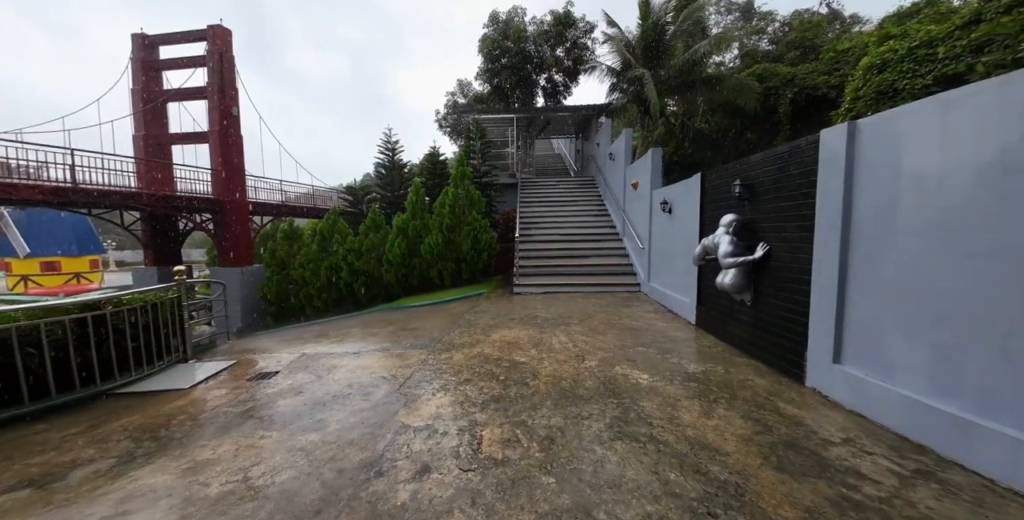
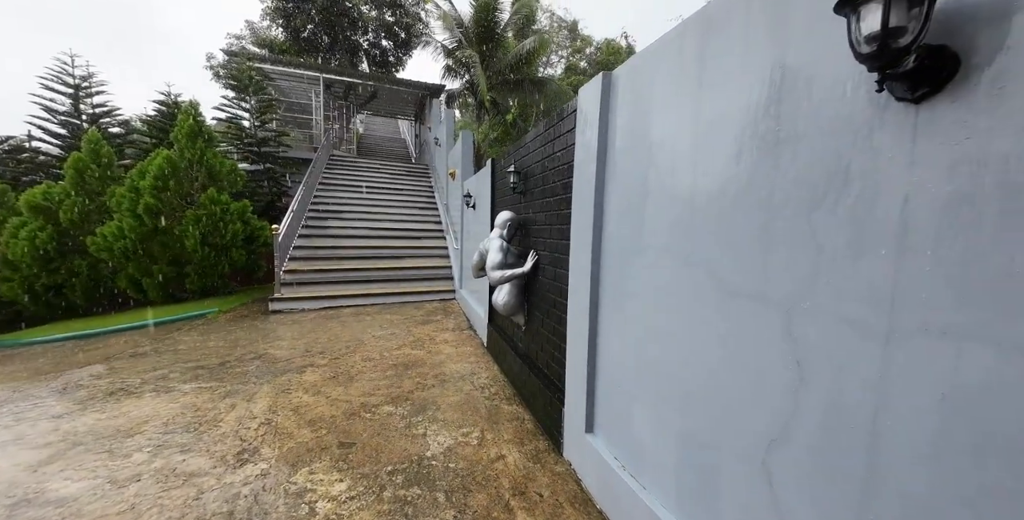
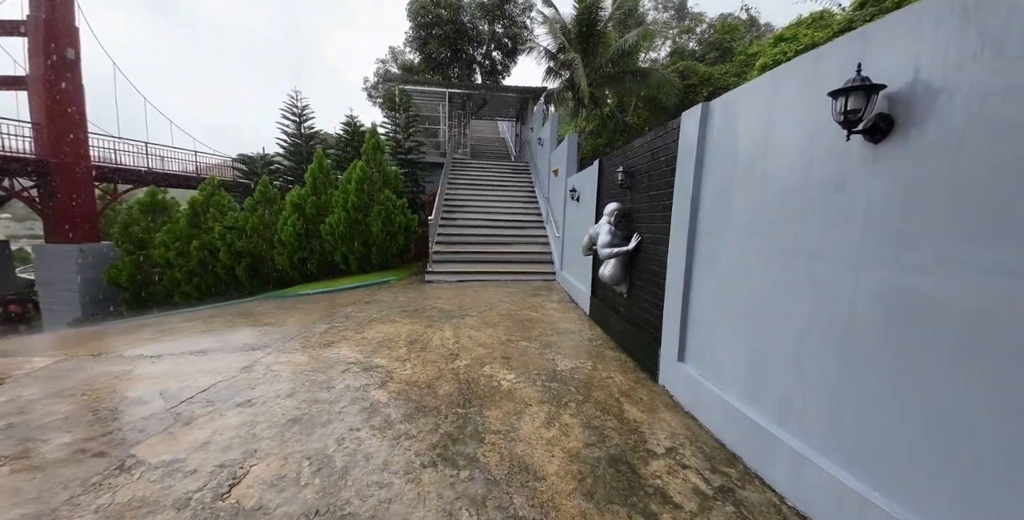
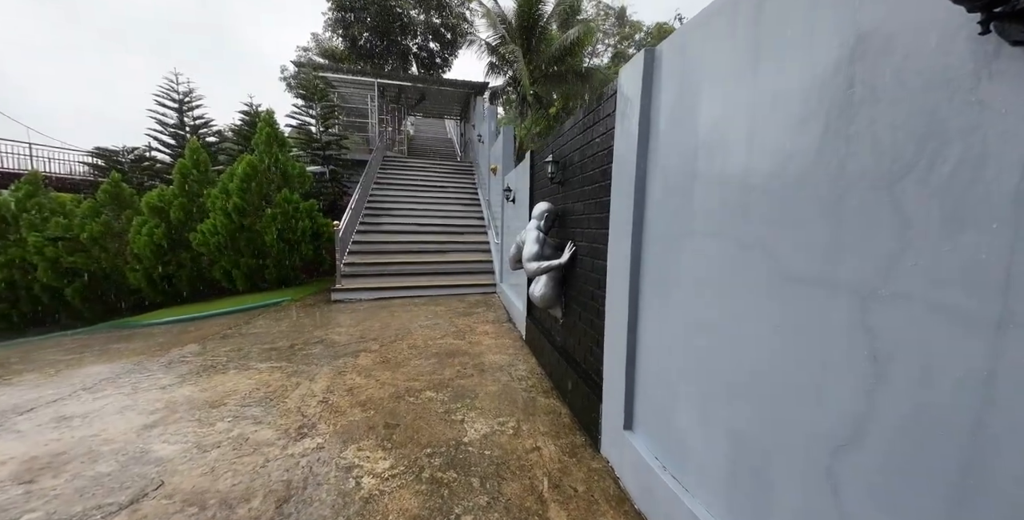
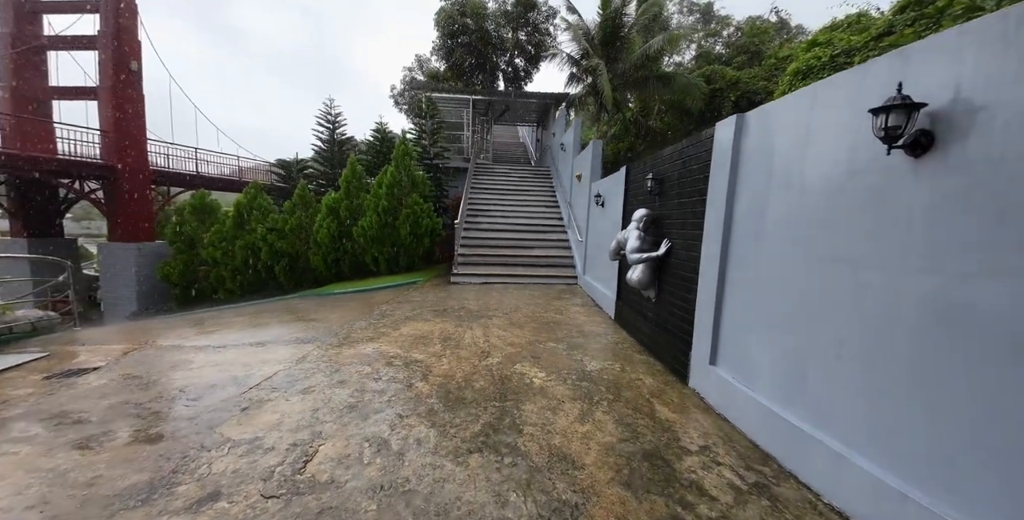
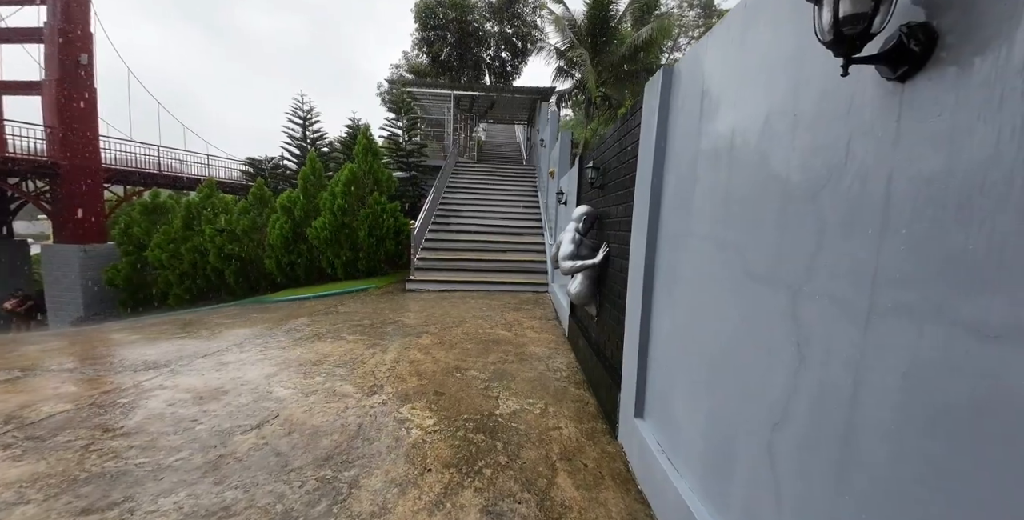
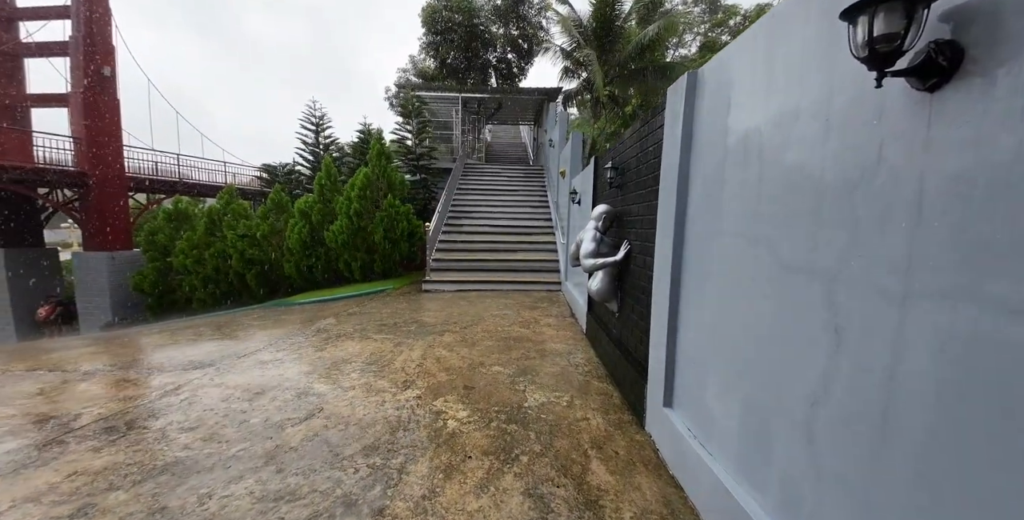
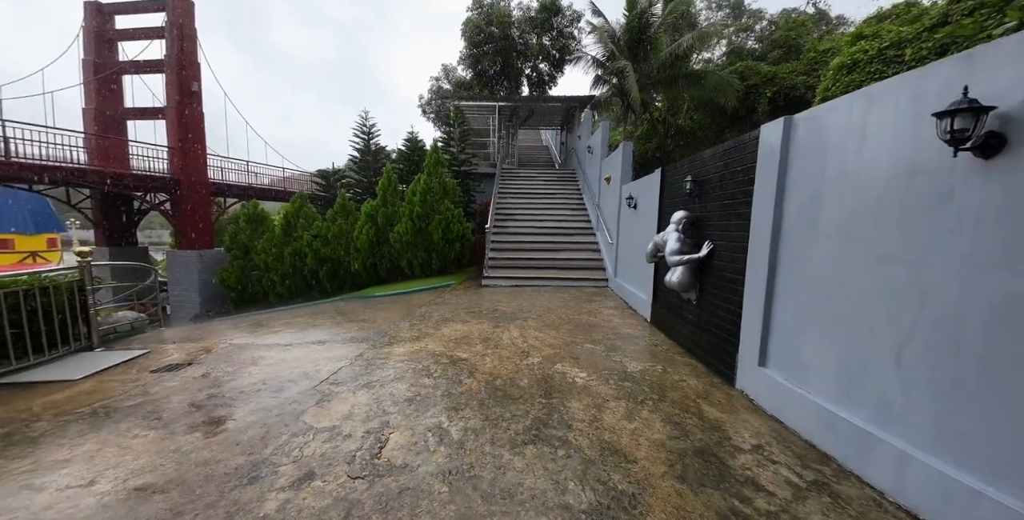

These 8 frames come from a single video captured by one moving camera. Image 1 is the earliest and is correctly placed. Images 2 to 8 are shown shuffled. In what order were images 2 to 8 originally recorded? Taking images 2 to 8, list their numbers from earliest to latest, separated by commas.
8, 5, 3, 7, 6, 4, 2
